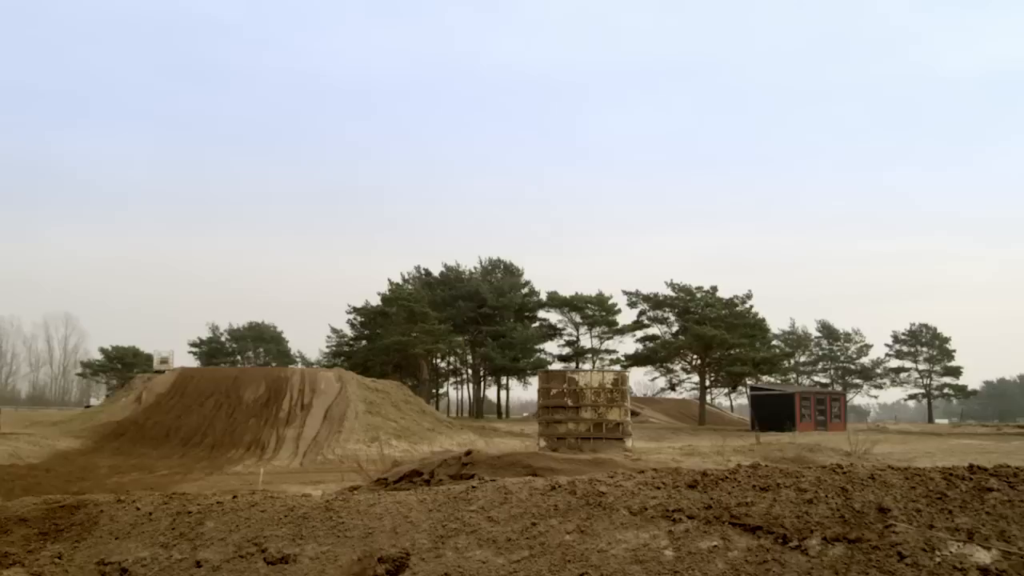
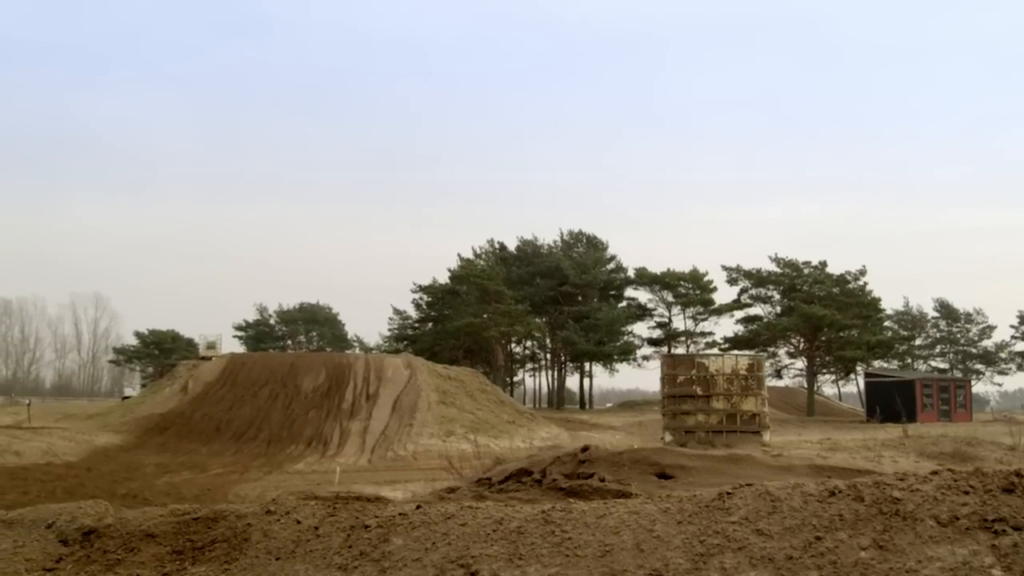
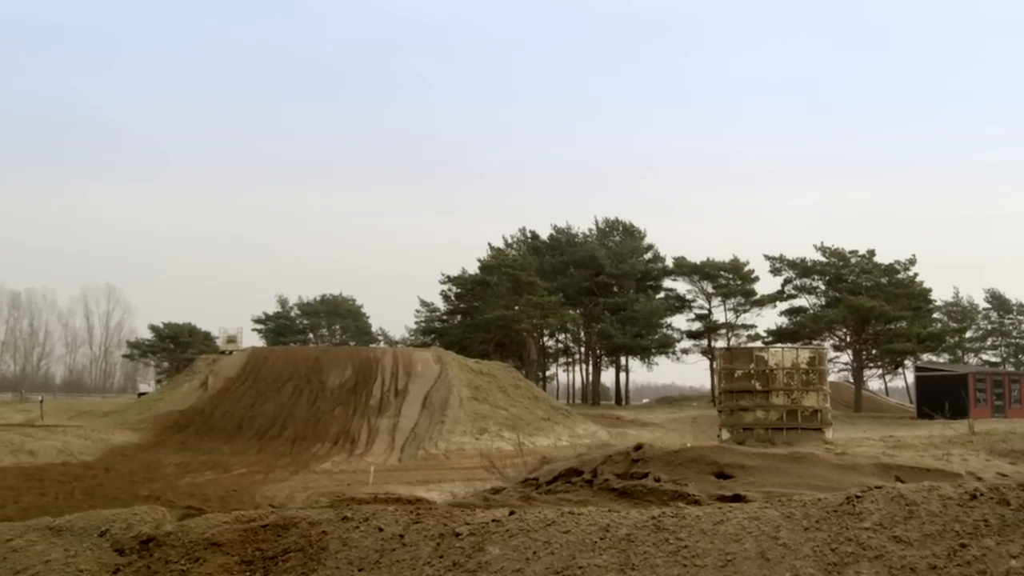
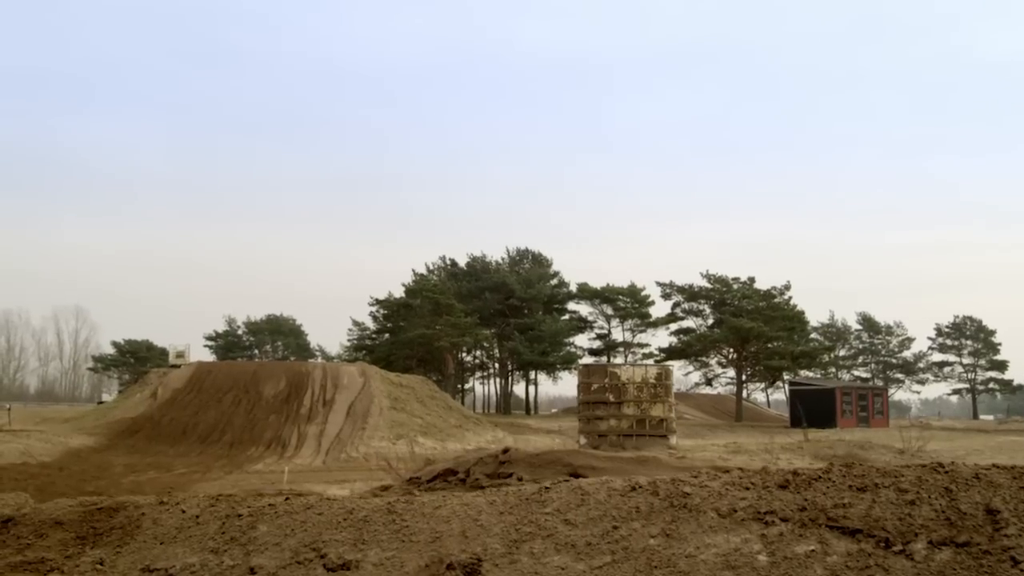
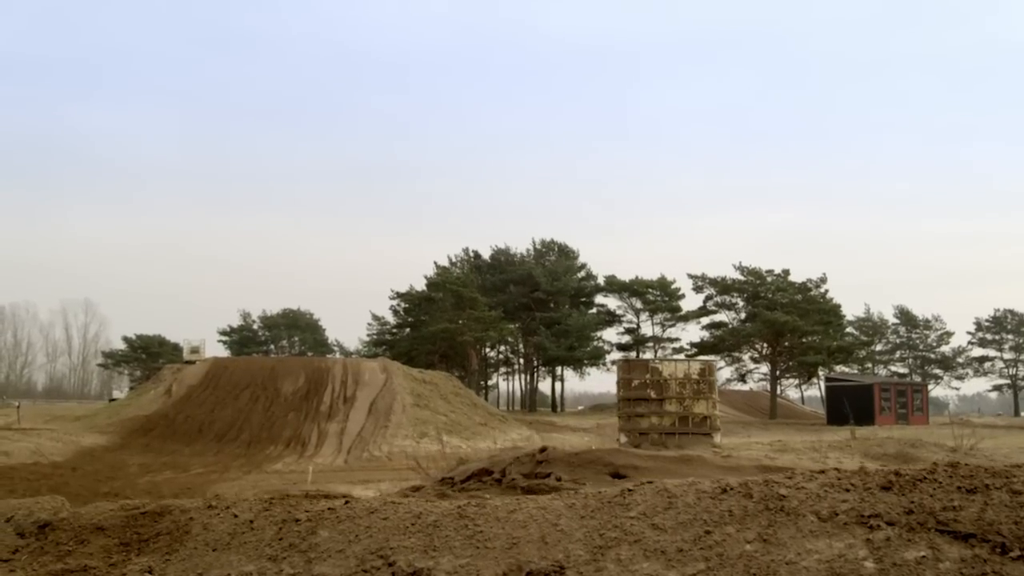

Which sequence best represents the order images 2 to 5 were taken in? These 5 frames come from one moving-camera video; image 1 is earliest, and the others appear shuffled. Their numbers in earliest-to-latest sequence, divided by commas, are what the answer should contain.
4, 5, 2, 3
